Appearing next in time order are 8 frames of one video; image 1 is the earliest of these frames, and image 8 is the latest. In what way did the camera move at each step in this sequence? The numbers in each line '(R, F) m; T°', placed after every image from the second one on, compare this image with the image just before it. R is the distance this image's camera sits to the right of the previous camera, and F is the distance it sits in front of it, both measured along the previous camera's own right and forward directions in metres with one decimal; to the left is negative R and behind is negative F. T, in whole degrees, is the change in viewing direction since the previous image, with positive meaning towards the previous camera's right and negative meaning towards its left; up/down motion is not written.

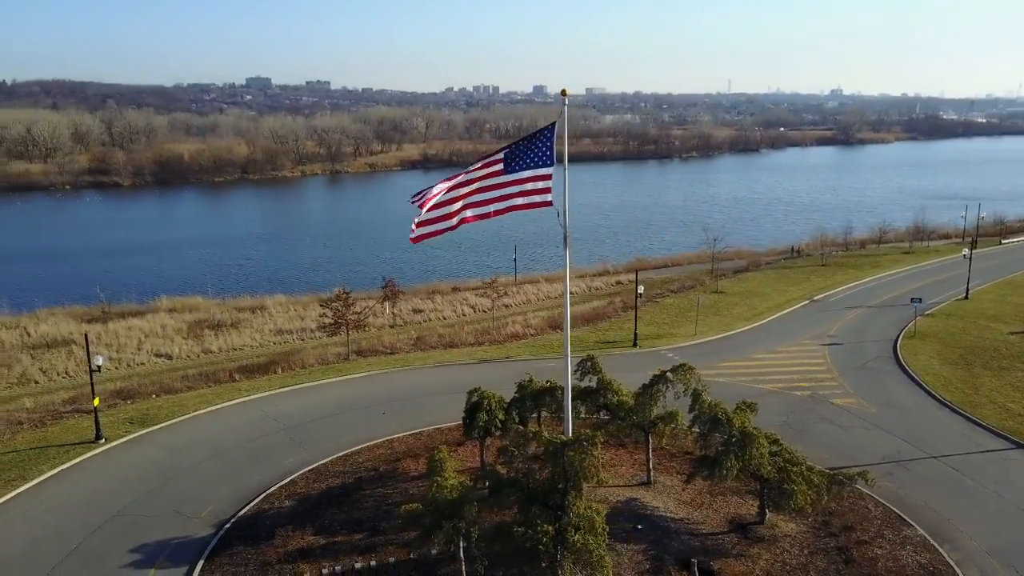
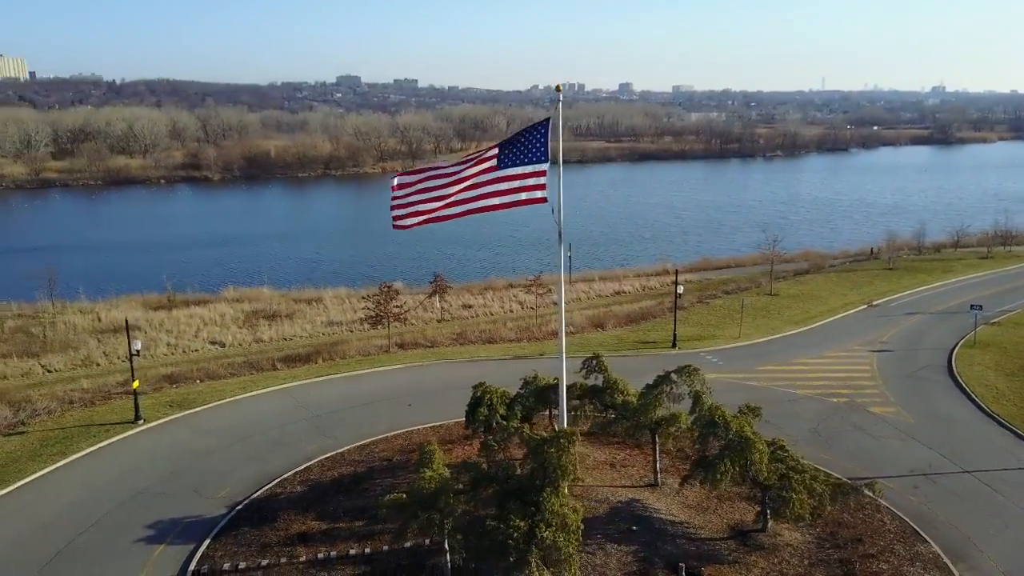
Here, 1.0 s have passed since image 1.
(+1.2, 0.0) m; -6°
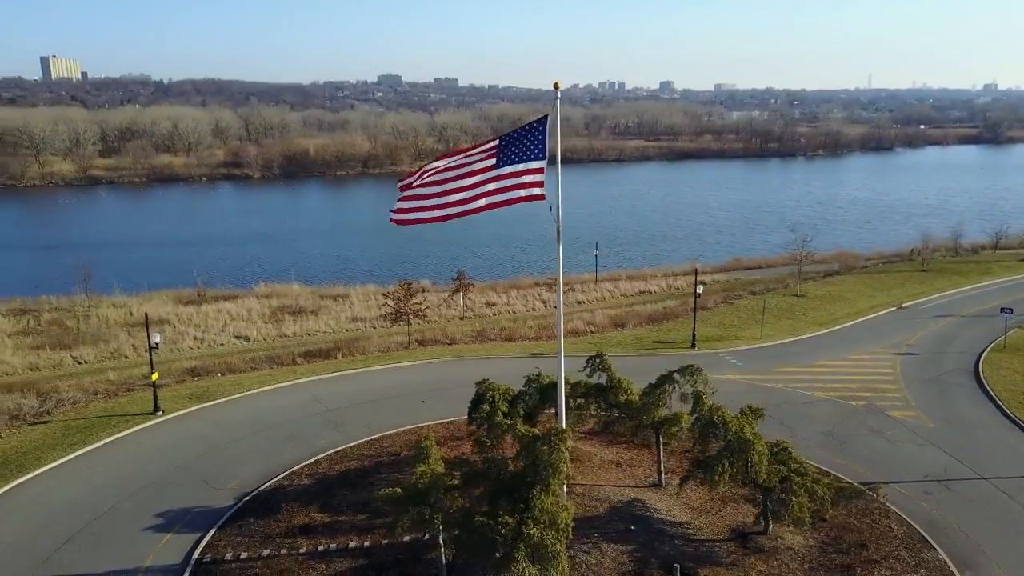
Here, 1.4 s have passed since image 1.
(+0.5, 0.0) m; -3°
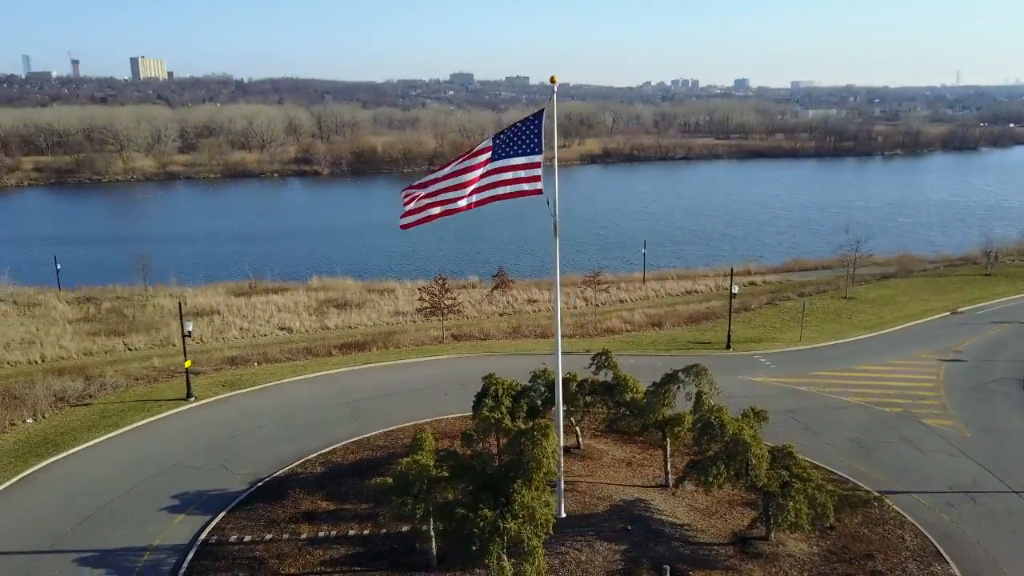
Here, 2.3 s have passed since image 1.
(+1.0, 0.0) m; -5°
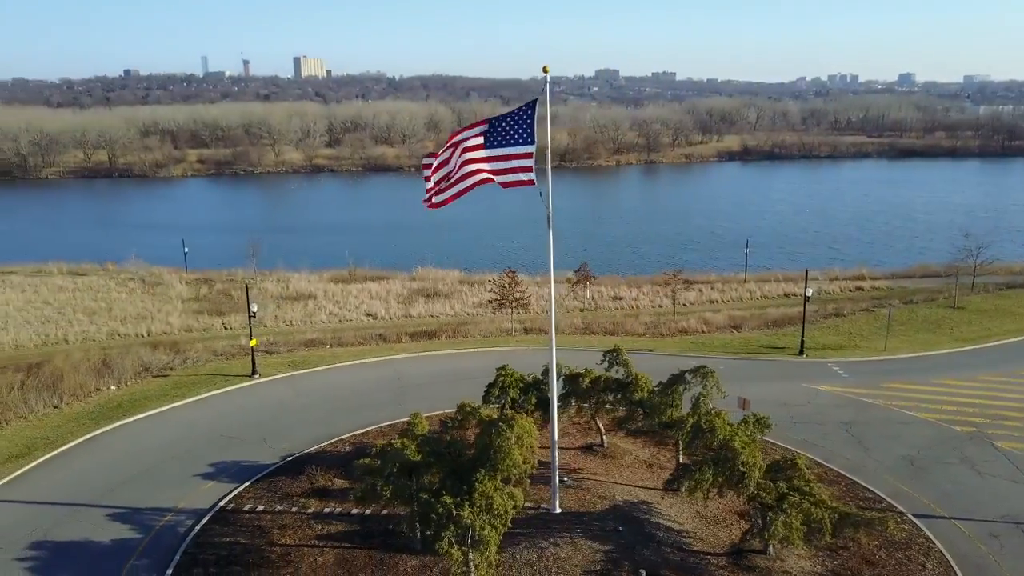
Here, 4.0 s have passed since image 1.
(+1.9, +0.2) m; -10°
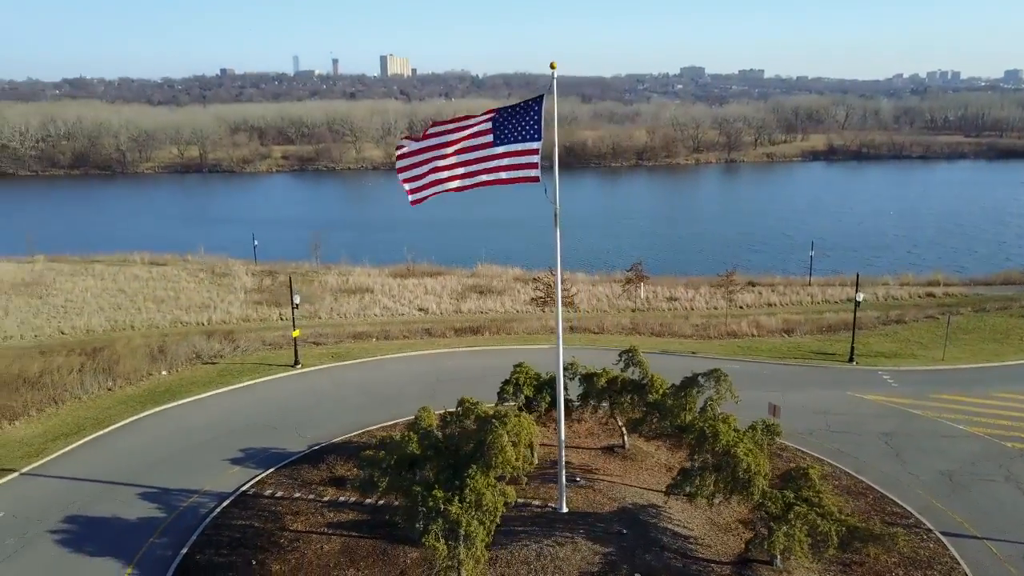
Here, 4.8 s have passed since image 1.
(+0.9, +0.1) m; -5°
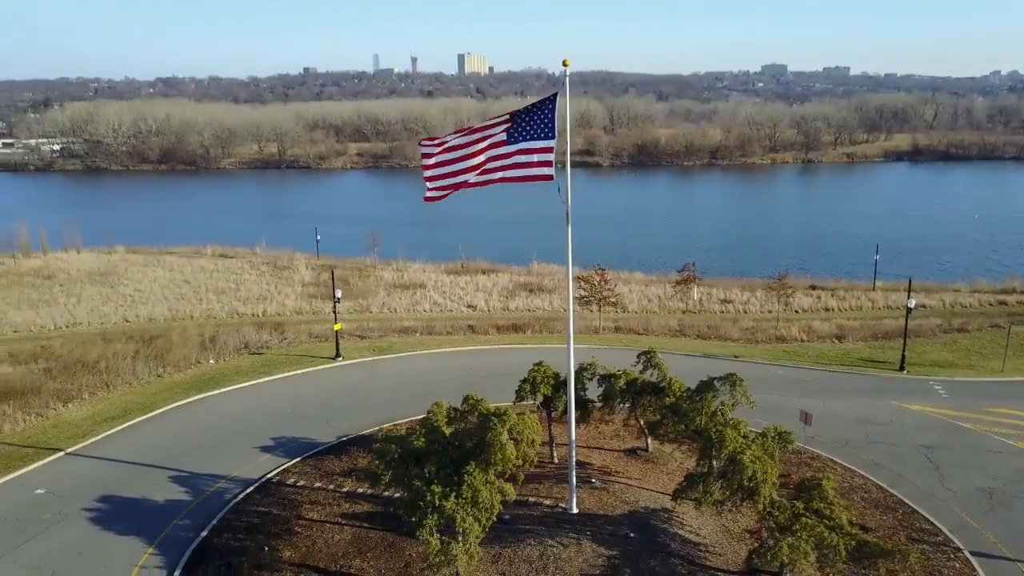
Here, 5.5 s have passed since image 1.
(+0.8, +0.1) m; -5°
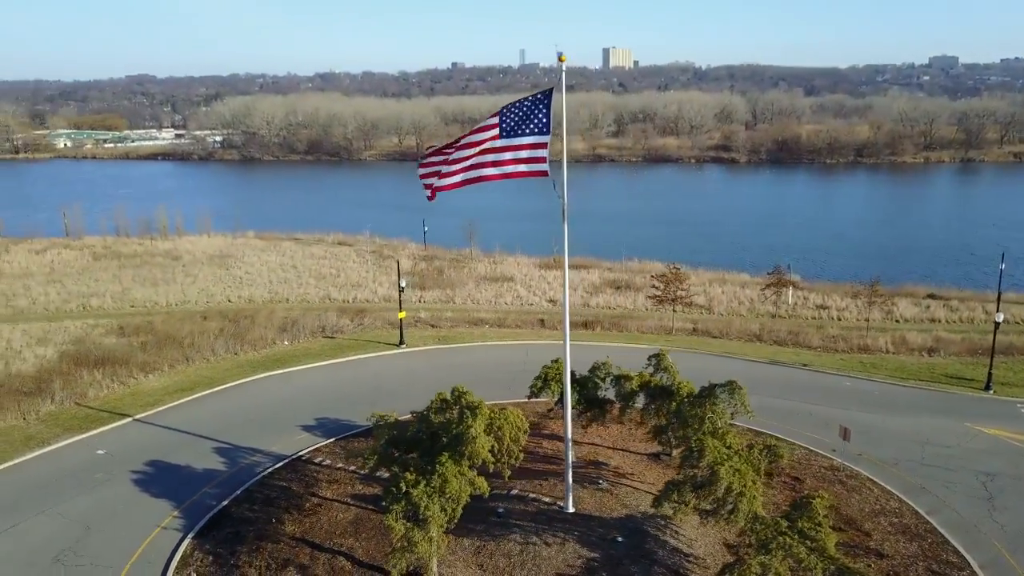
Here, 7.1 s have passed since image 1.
(+1.8, +0.1) m; -10°
